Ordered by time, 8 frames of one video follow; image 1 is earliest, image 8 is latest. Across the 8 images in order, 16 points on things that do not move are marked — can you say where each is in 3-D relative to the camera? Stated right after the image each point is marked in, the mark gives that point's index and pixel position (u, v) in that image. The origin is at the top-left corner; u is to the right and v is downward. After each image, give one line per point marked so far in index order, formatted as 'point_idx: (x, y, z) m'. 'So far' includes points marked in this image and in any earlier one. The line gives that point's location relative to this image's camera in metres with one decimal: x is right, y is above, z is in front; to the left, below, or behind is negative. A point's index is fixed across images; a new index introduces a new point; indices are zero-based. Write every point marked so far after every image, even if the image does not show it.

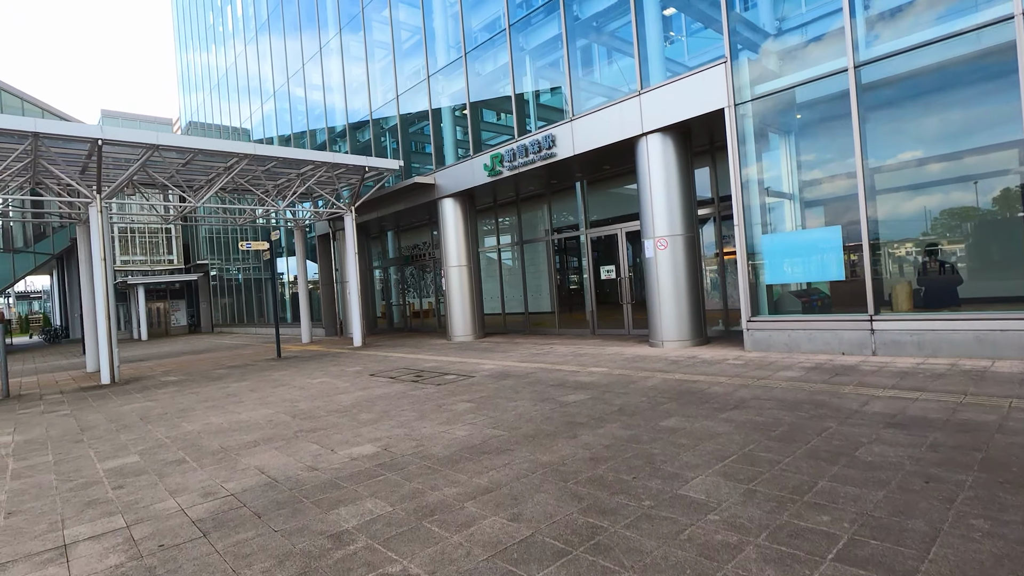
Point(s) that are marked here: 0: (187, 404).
0: (-5.0, -1.8, +8.2) m
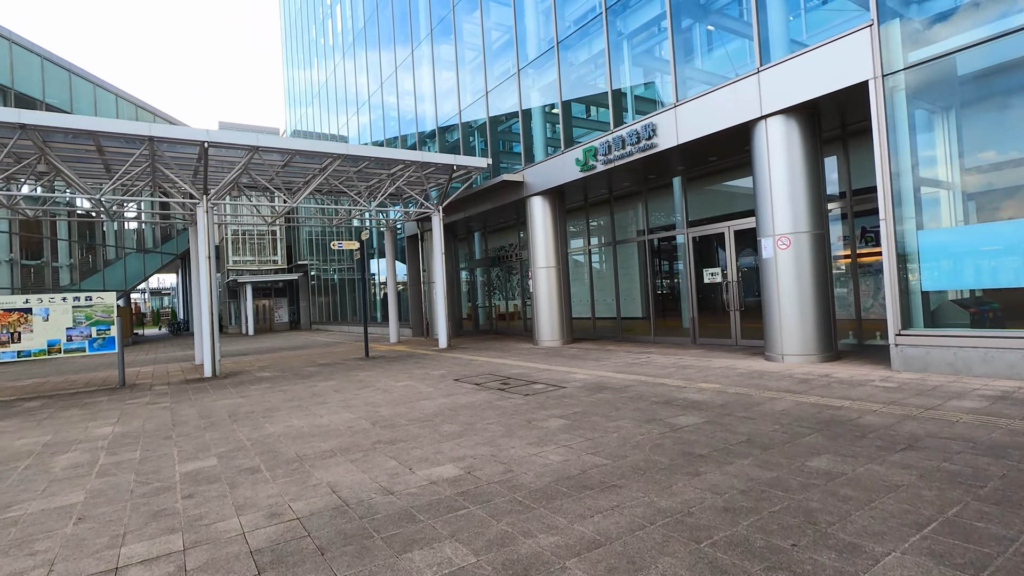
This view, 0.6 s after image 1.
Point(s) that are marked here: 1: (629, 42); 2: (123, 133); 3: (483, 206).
0: (-3.6, -1.7, +8.1) m
1: (+2.7, +5.6, +12.2) m
2: (-8.0, +3.2, +10.9) m
3: (-0.9, +2.7, +17.3) m
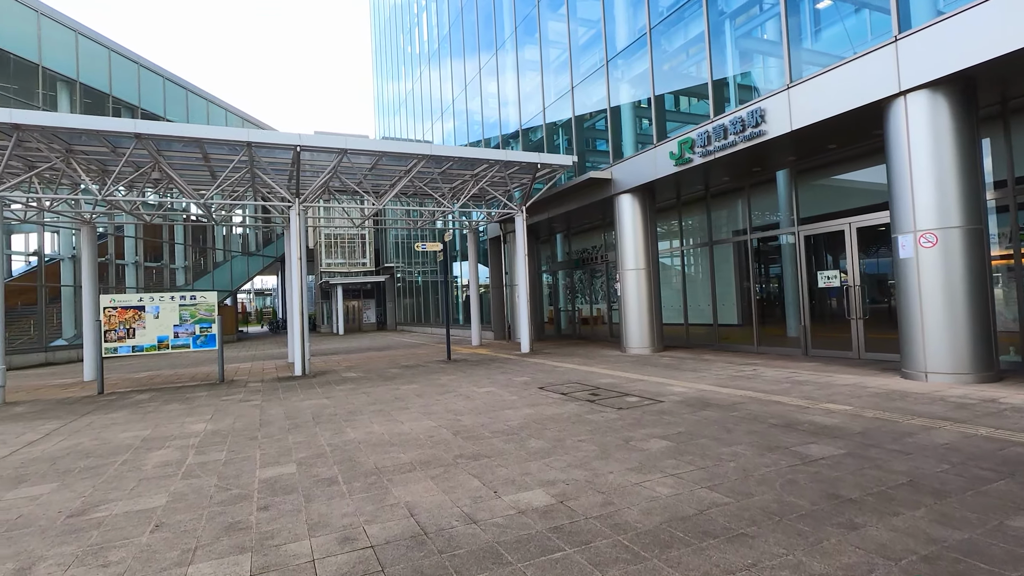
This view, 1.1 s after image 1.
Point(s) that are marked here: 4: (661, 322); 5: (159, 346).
0: (-2.3, -1.8, +8.0) m
1: (+4.6, +5.5, +11.1) m
2: (-6.2, +3.2, +11.5) m
3: (+1.8, +2.6, +16.6) m
4: (+3.9, -0.9, +13.8) m
5: (-7.8, -1.3, +11.8) m
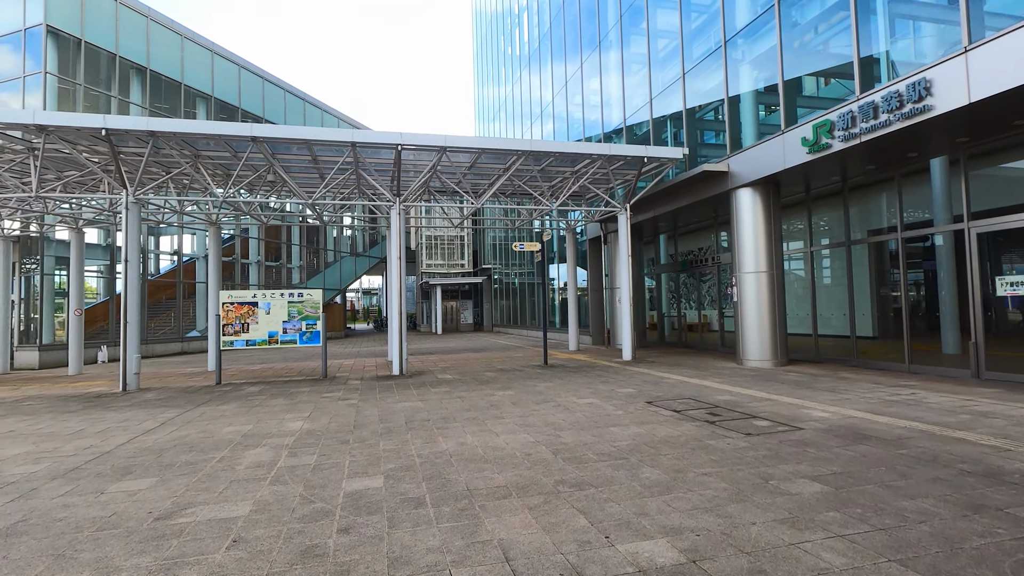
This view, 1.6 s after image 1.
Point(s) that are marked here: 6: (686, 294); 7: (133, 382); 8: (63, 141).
0: (-0.9, -1.8, +7.6) m
1: (+6.6, +5.4, +9.5) m
2: (-4.0, +3.2, +11.7) m
3: (+4.8, +2.5, +15.4) m
4: (+6.2, -1.0, +12.2) m
5: (-5.6, -1.2, +12.3) m
6: (+6.4, -0.2, +19.2) m
7: (-8.2, -2.0, +11.5) m
8: (-9.8, +3.2, +11.6) m
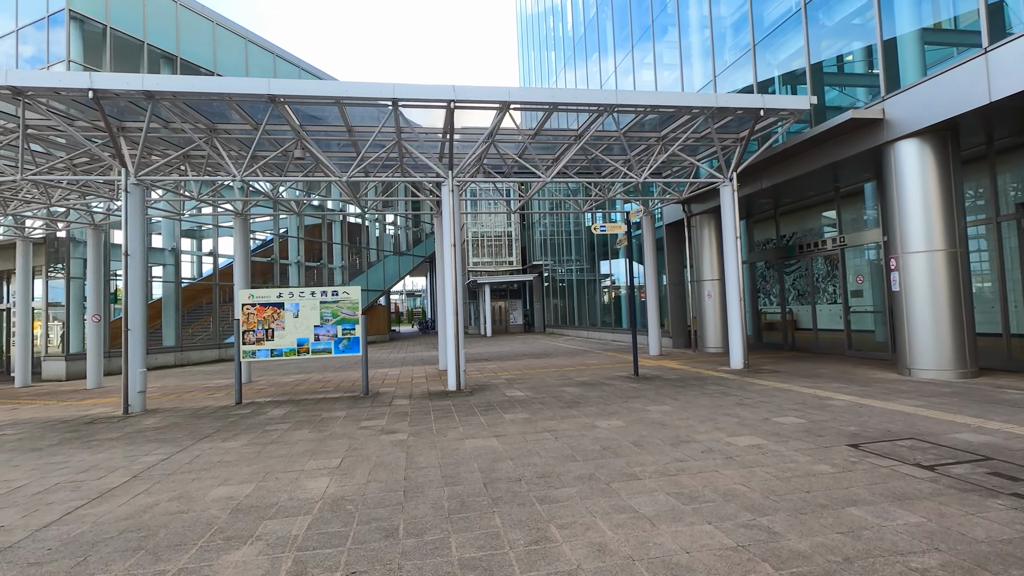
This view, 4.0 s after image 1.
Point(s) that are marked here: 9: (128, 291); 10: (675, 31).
0: (+0.3, -1.6, +5.0) m
1: (+7.8, +5.7, +6.3) m
2: (-2.5, +3.3, +9.3) m
3: (+6.5, +2.7, +12.3) m
4: (+7.8, -0.7, +9.0) m
5: (-4.0, -1.2, +10.1) m
6: (+8.4, +0.1, +16.1) m
7: (-6.6, -2.0, +9.5) m
8: (-8.3, +3.1, +9.7) m
9: (-6.8, 0.0, +9.5) m
10: (+5.3, +9.2, +17.6) m
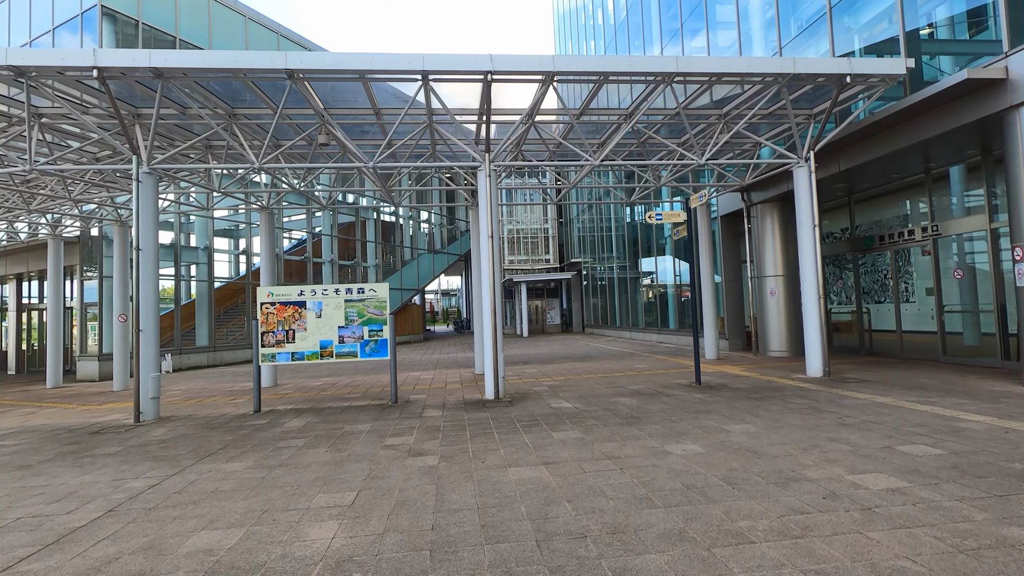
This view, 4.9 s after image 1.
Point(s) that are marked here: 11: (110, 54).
0: (+0.8, -1.6, +3.8) m
1: (+8.3, +5.8, +4.7) m
2: (-1.8, +3.4, +8.3) m
3: (+7.3, +2.8, +10.8) m
4: (+8.4, -0.7, +7.4) m
5: (-3.3, -1.1, +9.2) m
6: (+9.5, +0.2, +14.3) m
7: (-5.9, -2.0, +8.8) m
8: (-7.6, +3.2, +9.1) m
9: (-6.1, 0.0, +8.7) m
10: (+6.5, +9.3, +16.1) m
11: (-5.8, +3.4, +7.7) m
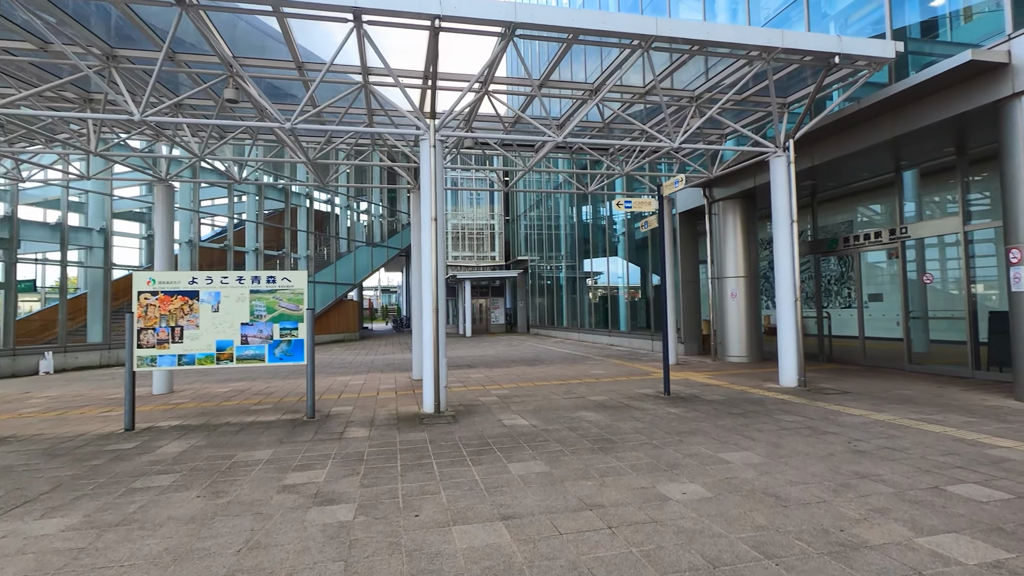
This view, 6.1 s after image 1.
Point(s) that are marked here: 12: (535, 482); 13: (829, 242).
0: (+0.5, -1.5, +2.5) m
1: (+8.1, +5.7, +4.1) m
2: (-2.4, +3.5, +6.7) m
3: (+6.4, +2.7, +10.1) m
4: (+7.8, -0.8, +6.8) m
5: (-4.0, -0.9, +7.4) m
6: (+8.1, +0.1, +13.9) m
7: (-6.7, -1.8, +6.7) m
8: (-8.2, +3.4, +6.8) m
9: (-6.8, +0.2, +6.6) m
10: (+5.1, +9.3, +15.3) m
11: (-6.3, +3.6, +5.7) m
12: (+0.2, -1.6, +4.4) m
13: (+8.0, +1.2, +13.9) m
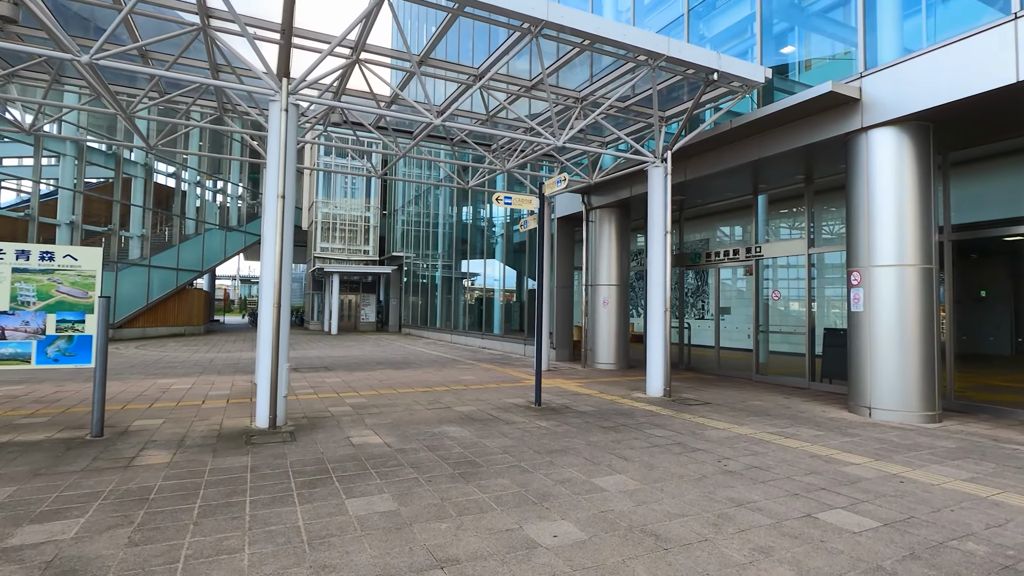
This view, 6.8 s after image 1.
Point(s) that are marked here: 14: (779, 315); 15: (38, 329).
0: (-0.1, -1.5, +1.7) m
1: (+7.2, +5.3, +5.1) m
2: (-3.7, +3.7, +5.2) m
3: (+4.1, +2.5, +10.5) m
4: (+6.0, -1.1, +7.6) m
5: (-5.6, -0.7, +5.4) m
6: (+4.8, -0.3, +14.5) m
7: (-8.1, -1.4, +4.2) m
8: (-9.4, +3.9, +4.0) m
9: (-8.1, +0.6, +4.1) m
10: (+2.0, +9.1, +15.3) m
11: (-7.2, +4.0, +3.3) m
12: (-0.9, -1.6, +3.5) m
13: (+4.7, +0.8, +14.5) m
14: (+6.0, -0.6, +12.1) m
15: (-5.1, -0.4, +5.7) m
